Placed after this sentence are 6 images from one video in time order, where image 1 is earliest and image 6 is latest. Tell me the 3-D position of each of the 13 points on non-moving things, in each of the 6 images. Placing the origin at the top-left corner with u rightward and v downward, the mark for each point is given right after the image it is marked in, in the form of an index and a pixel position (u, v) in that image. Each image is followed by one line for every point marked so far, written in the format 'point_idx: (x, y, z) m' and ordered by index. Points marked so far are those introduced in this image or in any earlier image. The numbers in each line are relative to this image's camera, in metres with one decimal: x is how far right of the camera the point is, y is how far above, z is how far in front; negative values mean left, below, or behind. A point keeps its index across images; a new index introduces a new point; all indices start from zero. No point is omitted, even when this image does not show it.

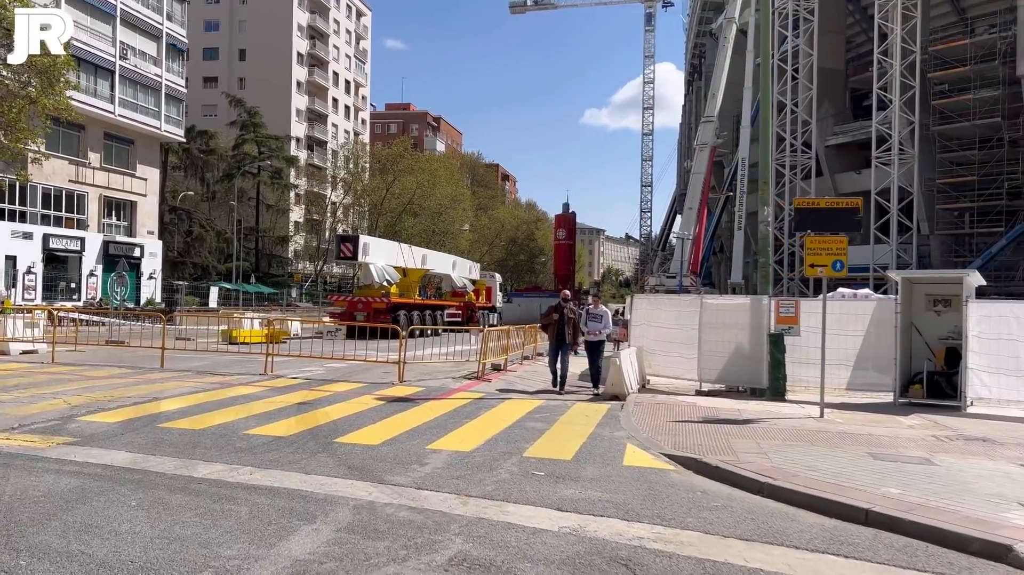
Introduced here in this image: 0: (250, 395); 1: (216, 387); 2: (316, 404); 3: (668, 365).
0: (-3.0, -1.3, +9.4) m
1: (-3.6, -1.2, +9.9) m
2: (-2.2, -1.3, +9.0) m
3: (+2.5, -1.3, +13.1) m
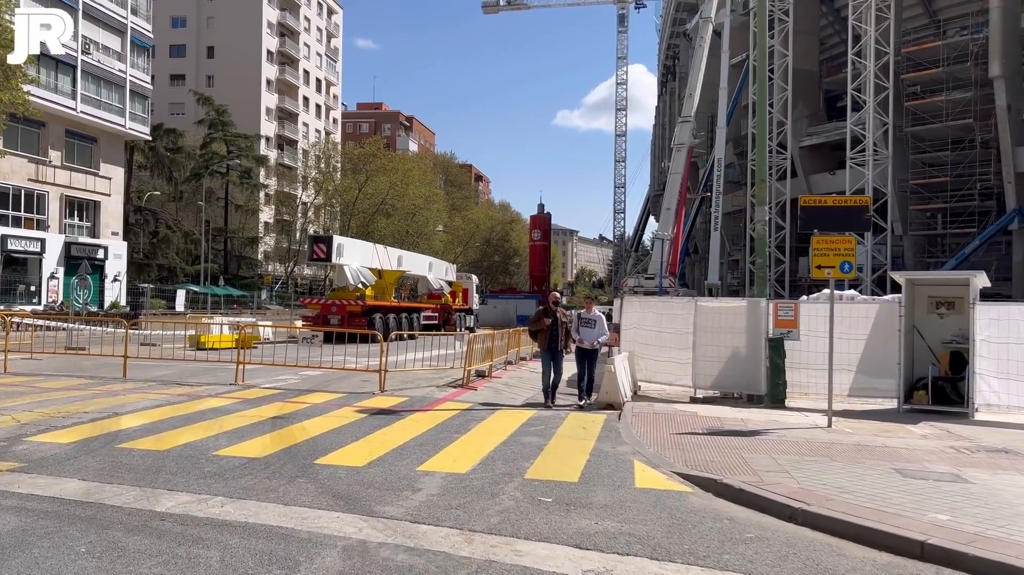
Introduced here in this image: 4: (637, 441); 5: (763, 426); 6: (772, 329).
0: (-3.1, -1.3, +8.7) m
1: (-3.7, -1.3, +9.1) m
2: (-2.2, -1.3, +8.3) m
3: (+2.3, -1.3, +12.6) m
4: (+1.2, -1.5, +7.7) m
5: (+2.7, -1.5, +8.8) m
6: (+3.6, -0.6, +11.3) m
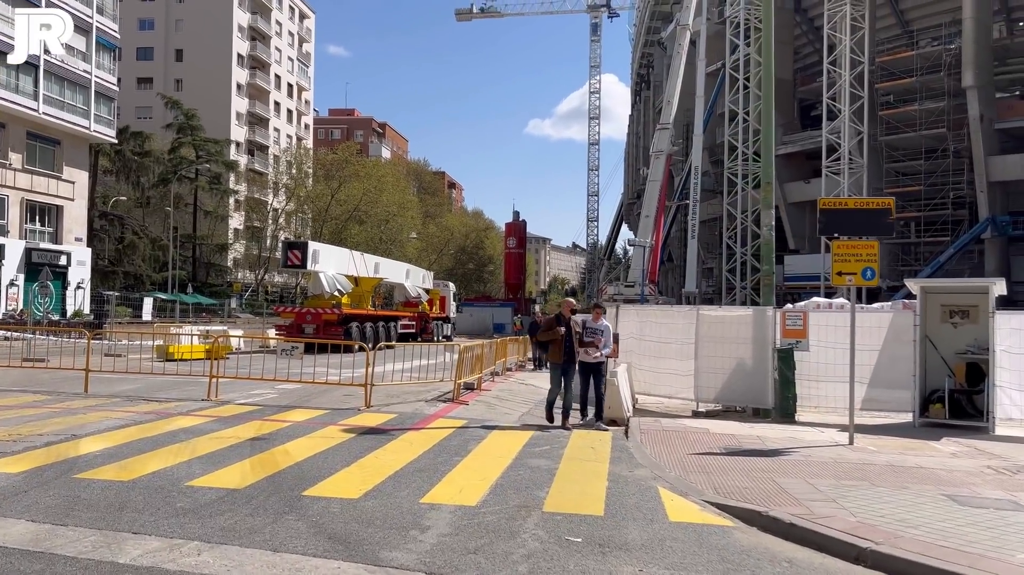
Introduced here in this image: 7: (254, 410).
0: (-3.1, -1.4, +7.9) m
1: (-3.7, -1.3, +8.3) m
2: (-2.2, -1.4, +7.5) m
3: (+2.2, -1.4, +11.9) m
4: (+1.2, -1.5, +7.0) m
5: (+2.7, -1.6, +8.2) m
6: (+3.6, -0.7, +10.8) m
7: (-2.9, -1.4, +9.2) m
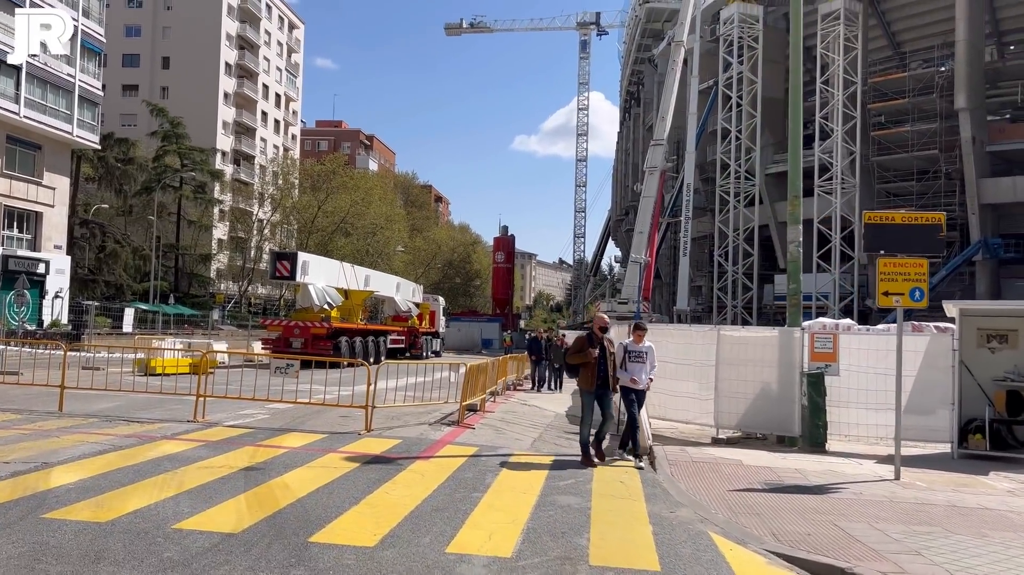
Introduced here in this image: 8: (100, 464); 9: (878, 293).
0: (-2.9, -1.5, +7.1) m
1: (-3.5, -1.4, +7.5) m
2: (-2.0, -1.5, +6.7) m
3: (+2.3, -1.7, +11.3) m
4: (+1.4, -1.7, +6.3) m
5: (+2.9, -1.8, +7.5) m
6: (+3.7, -0.9, +10.1) m
7: (-2.7, -1.5, +8.4) m
8: (-3.3, -1.4, +6.6) m
9: (+3.5, -0.1, +7.8) m
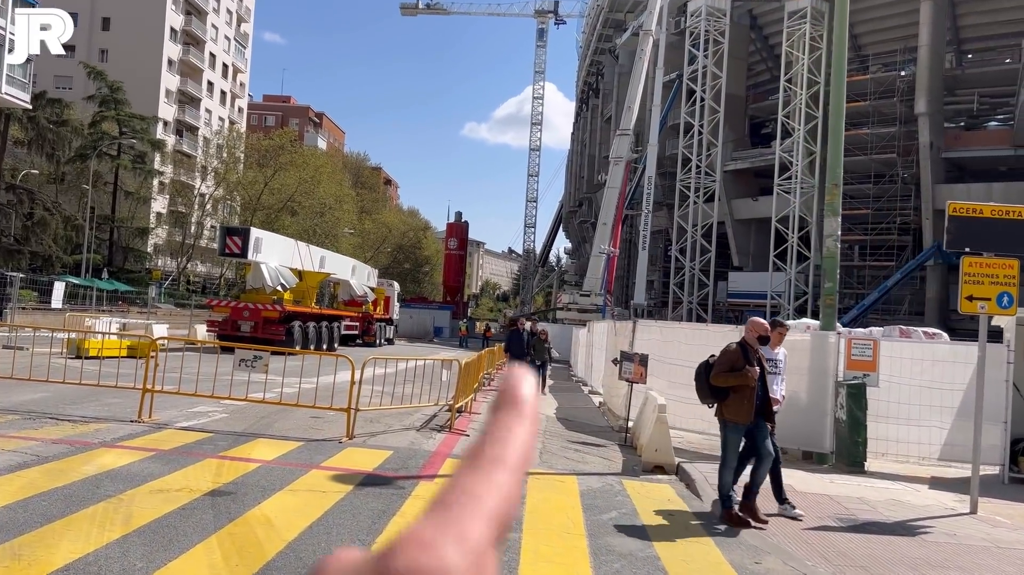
0: (-2.7, -1.3, +5.6) m
1: (-3.3, -1.2, +6.0) m
2: (-1.8, -1.4, +5.3) m
3: (+2.2, -1.6, +10.1) m
4: (+1.7, -1.6, +5.1) m
5: (+3.0, -1.8, +6.4) m
6: (+3.7, -0.9, +9.1) m
7: (-2.6, -1.3, +6.9) m
8: (-3.1, -1.2, +5.1) m
9: (+3.7, -0.1, +6.7) m
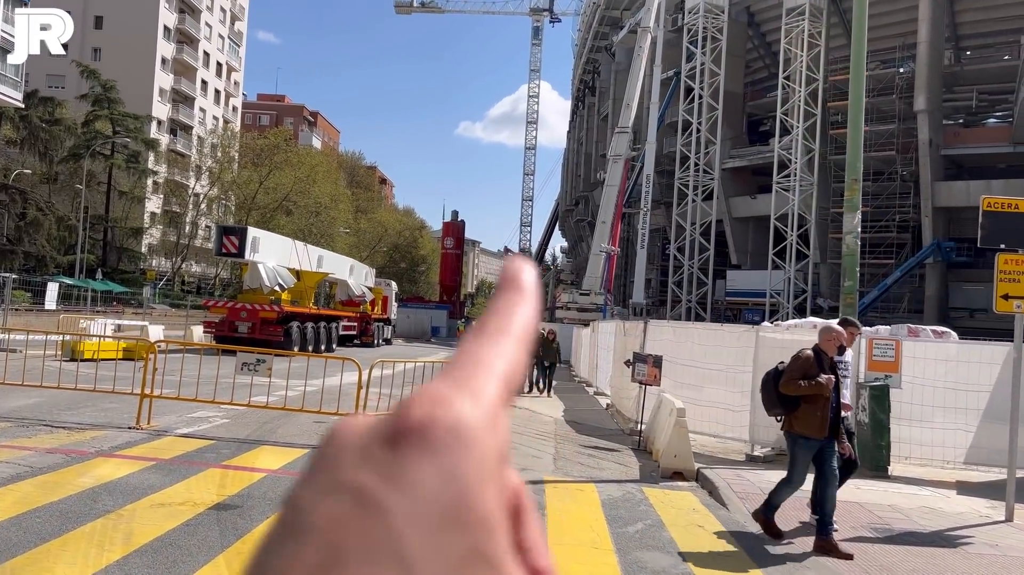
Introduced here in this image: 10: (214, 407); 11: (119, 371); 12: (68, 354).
0: (-2.6, -1.3, +5.3) m
1: (-3.2, -1.2, +5.7) m
2: (-1.6, -1.4, +5.0) m
3: (+2.3, -1.6, +9.8) m
4: (+1.8, -1.6, +4.9) m
5: (+3.2, -1.8, +6.1) m
6: (+3.8, -0.9, +8.8) m
7: (-2.5, -1.3, +6.6) m
8: (-2.9, -1.2, +4.8) m
9: (+3.8, -0.1, +6.4) m
10: (-3.3, -1.3, +8.8) m
11: (-6.1, -1.3, +12.5) m
12: (-8.1, -1.2, +14.8) m
